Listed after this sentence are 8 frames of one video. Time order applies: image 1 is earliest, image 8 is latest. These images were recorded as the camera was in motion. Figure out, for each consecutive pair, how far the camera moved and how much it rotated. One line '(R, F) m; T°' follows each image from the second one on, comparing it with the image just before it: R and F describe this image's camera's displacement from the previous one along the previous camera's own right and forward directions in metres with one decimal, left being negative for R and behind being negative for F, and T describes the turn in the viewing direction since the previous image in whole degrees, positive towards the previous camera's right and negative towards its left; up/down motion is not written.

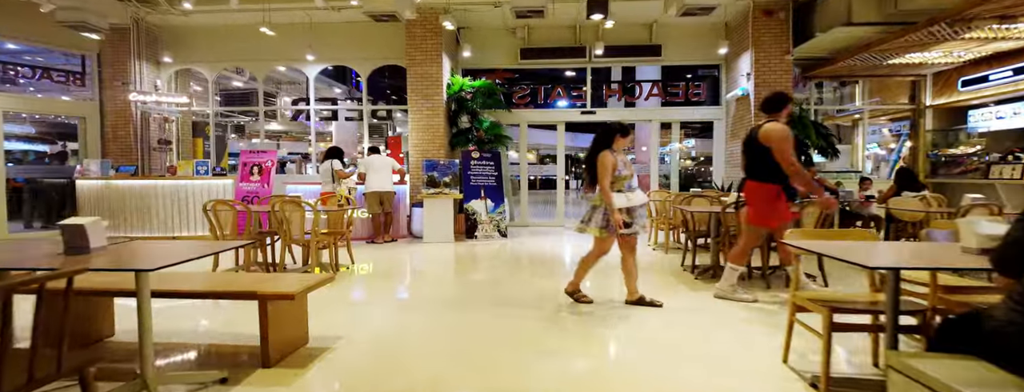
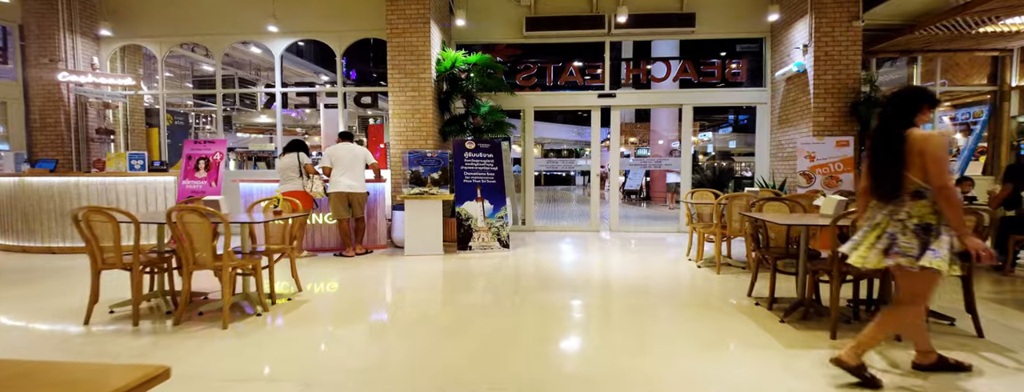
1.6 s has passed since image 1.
(0.0, +1.4) m; 0°
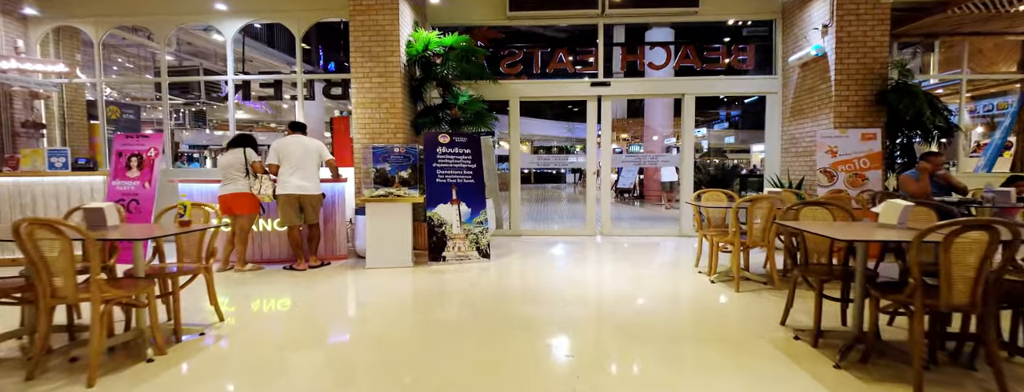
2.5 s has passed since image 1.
(+0.1, +0.8) m; +1°
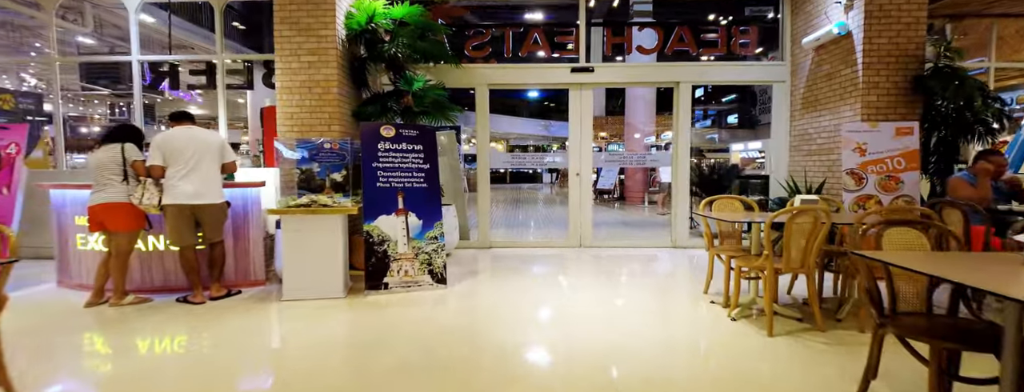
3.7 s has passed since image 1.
(+0.1, +1.0) m; +3°
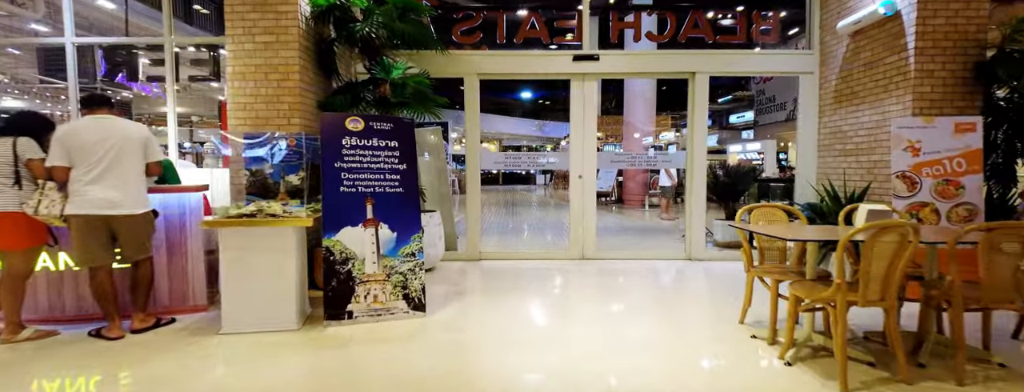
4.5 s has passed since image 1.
(0.0, +0.7) m; +1°
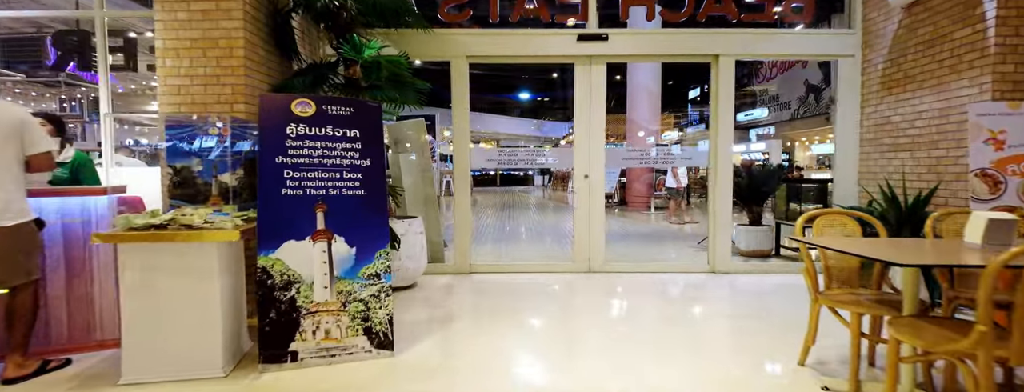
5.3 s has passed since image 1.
(0.0, +0.7) m; 0°
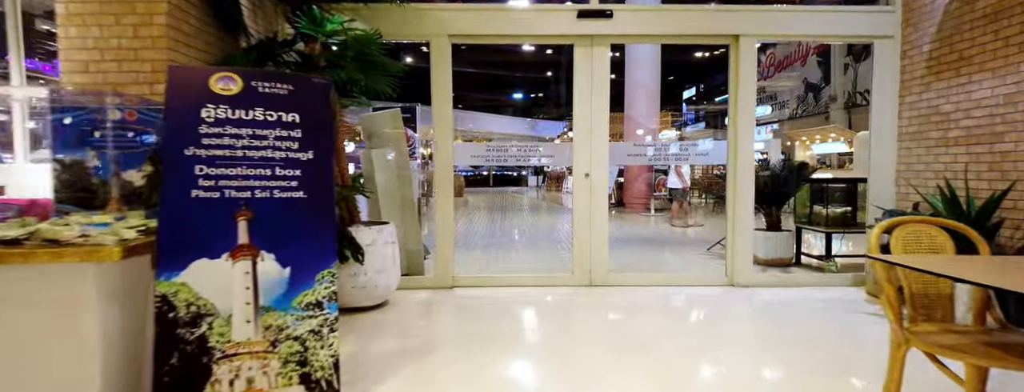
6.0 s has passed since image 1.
(0.0, +0.6) m; +1°
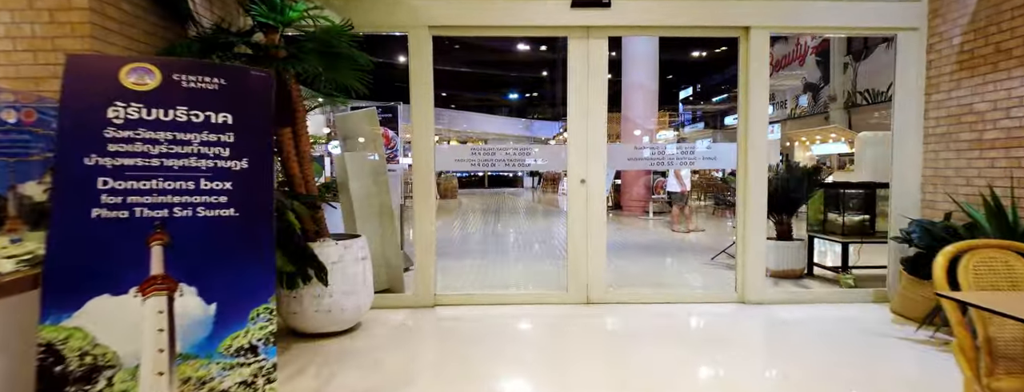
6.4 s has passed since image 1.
(+0.1, +0.3) m; 0°
